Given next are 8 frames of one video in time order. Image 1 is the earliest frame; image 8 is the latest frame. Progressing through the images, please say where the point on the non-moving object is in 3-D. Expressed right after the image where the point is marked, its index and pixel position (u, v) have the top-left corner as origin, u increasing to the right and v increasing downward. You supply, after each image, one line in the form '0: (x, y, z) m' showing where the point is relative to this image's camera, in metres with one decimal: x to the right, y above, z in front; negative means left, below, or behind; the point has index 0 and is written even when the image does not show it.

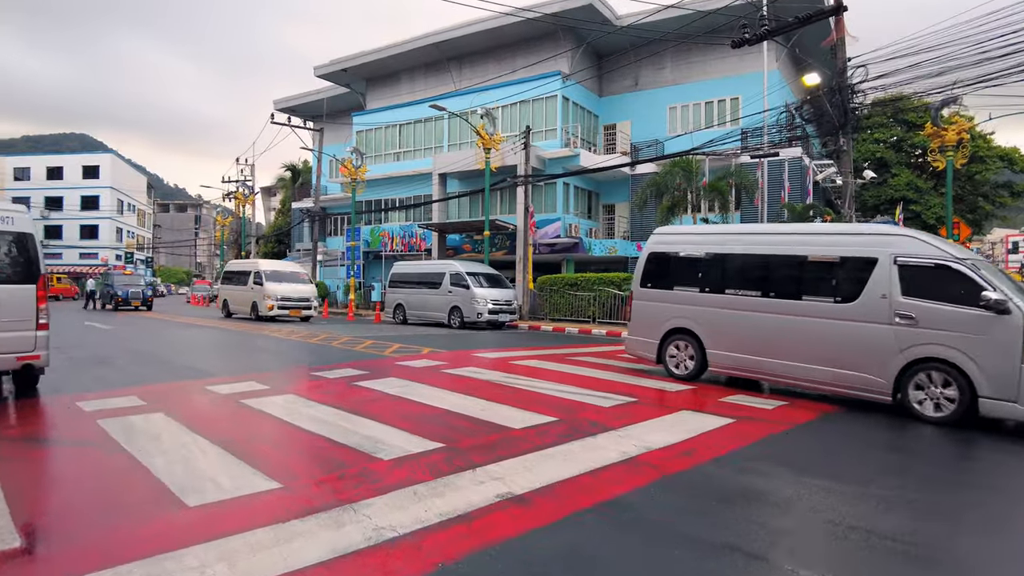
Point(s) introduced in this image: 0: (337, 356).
0: (-3.0, -1.2, +11.4) m
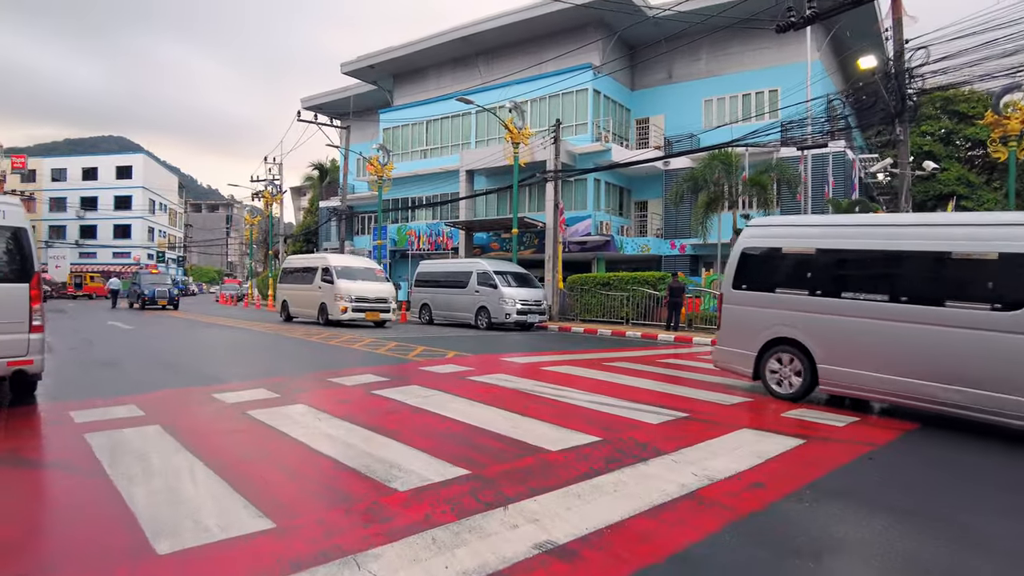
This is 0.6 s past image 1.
0: (-2.5, -1.2, +10.7) m
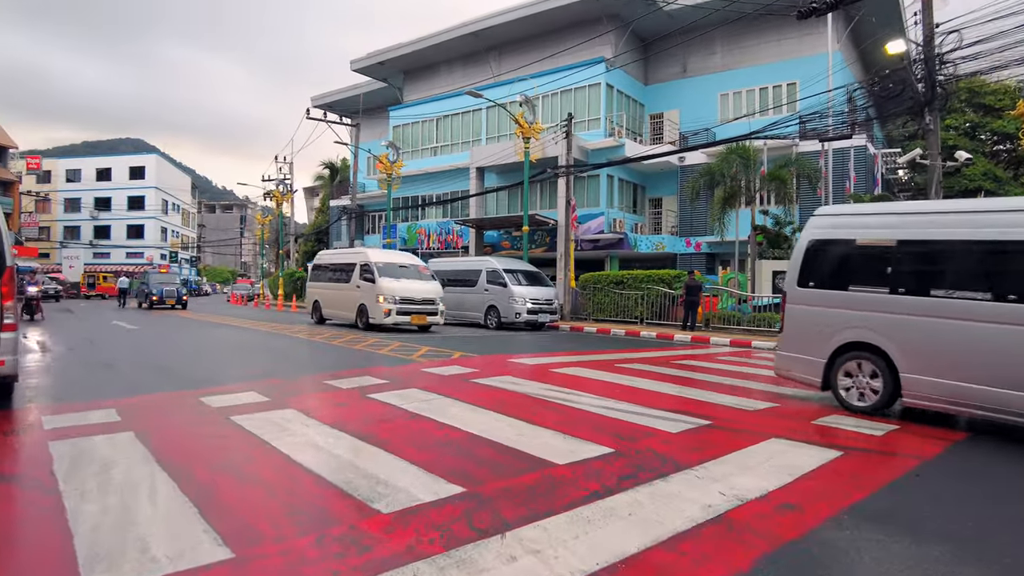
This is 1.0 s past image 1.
0: (-2.3, -1.1, +10.2) m
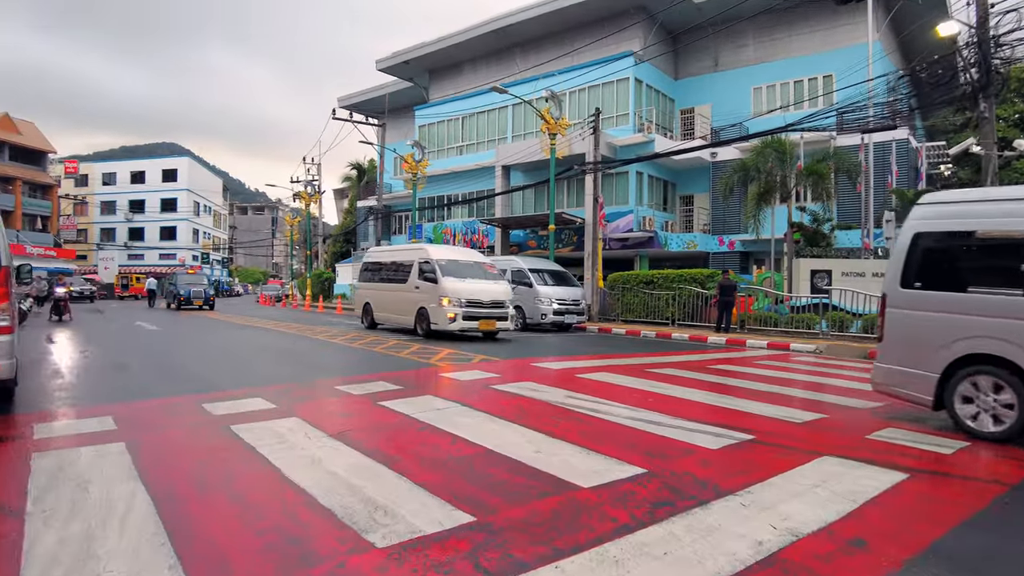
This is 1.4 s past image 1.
0: (-2.0, -1.1, +9.8) m
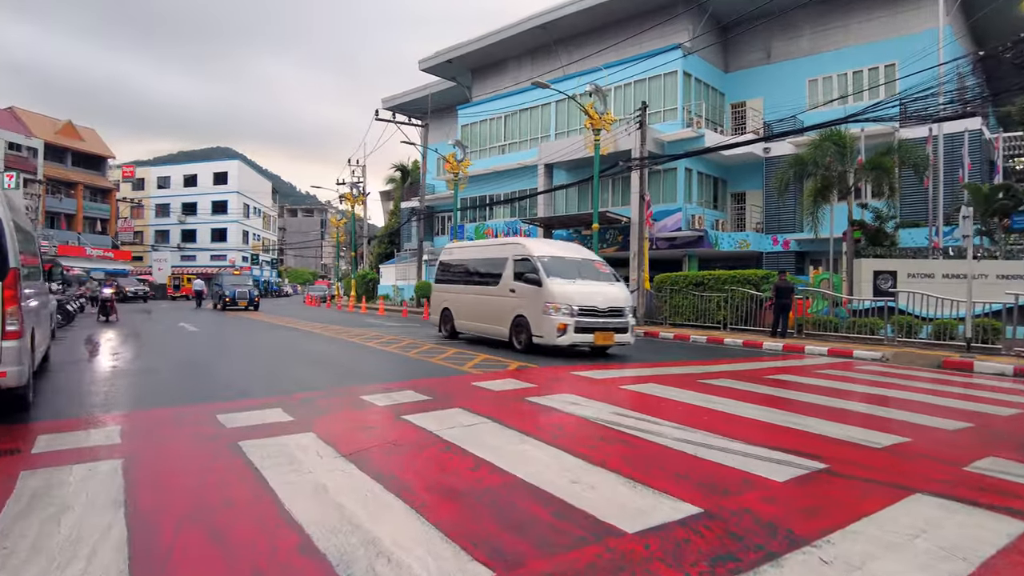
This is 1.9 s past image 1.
0: (-1.4, -1.2, +9.3) m
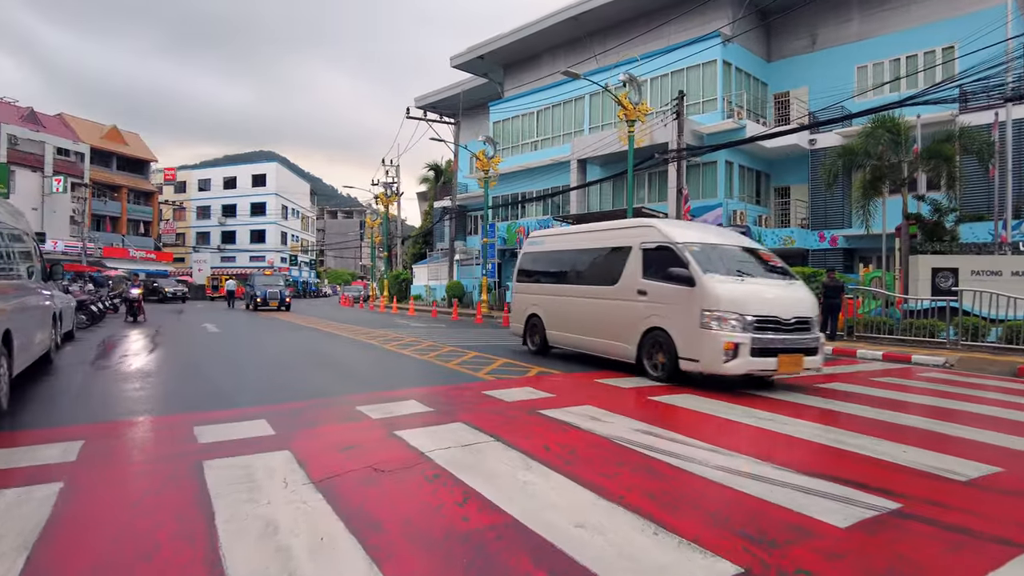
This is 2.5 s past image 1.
0: (-1.2, -1.2, +8.6) m
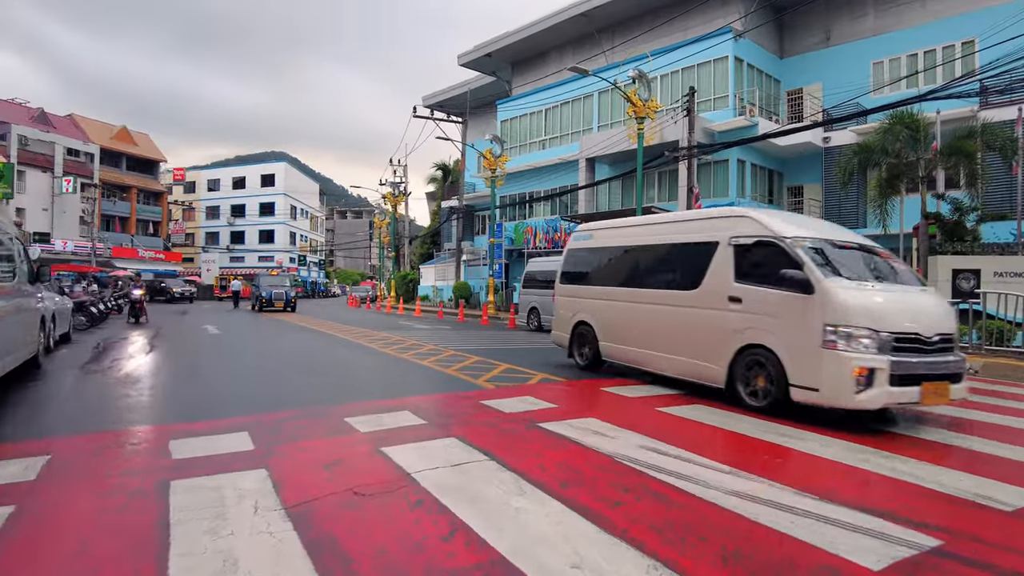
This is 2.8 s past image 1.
0: (-1.2, -1.2, +8.2) m
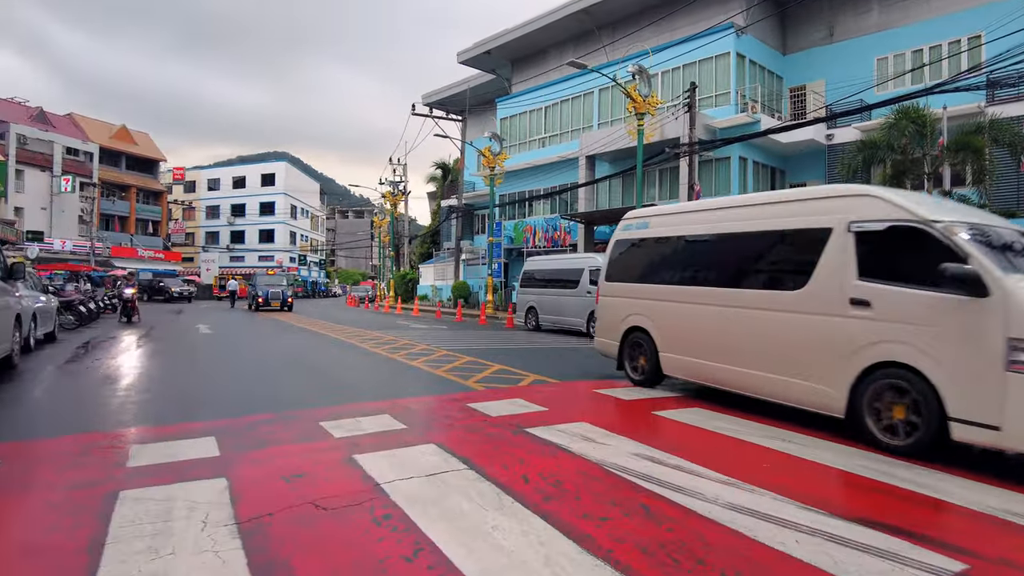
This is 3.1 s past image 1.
0: (-1.3, -1.2, +7.9) m
